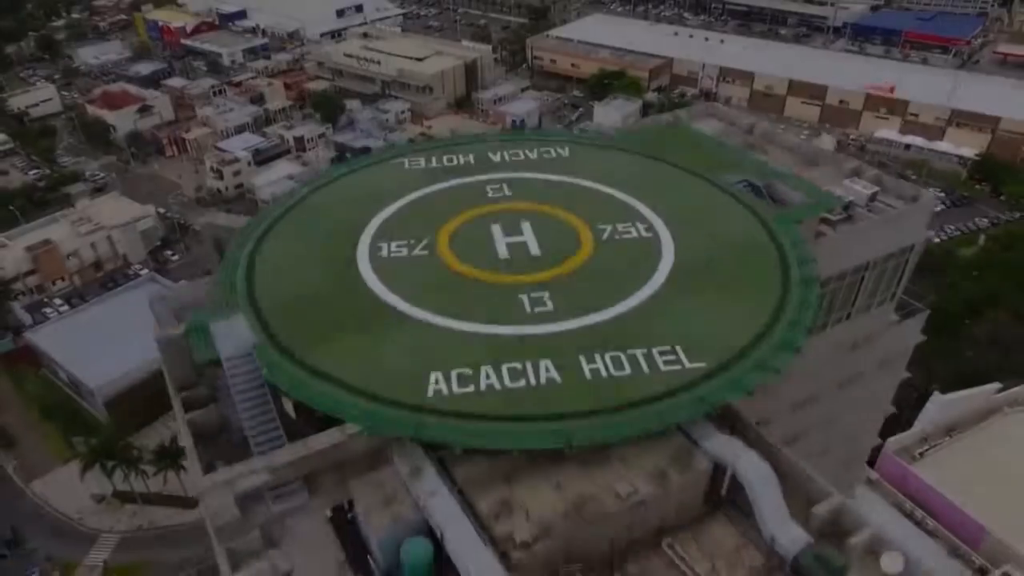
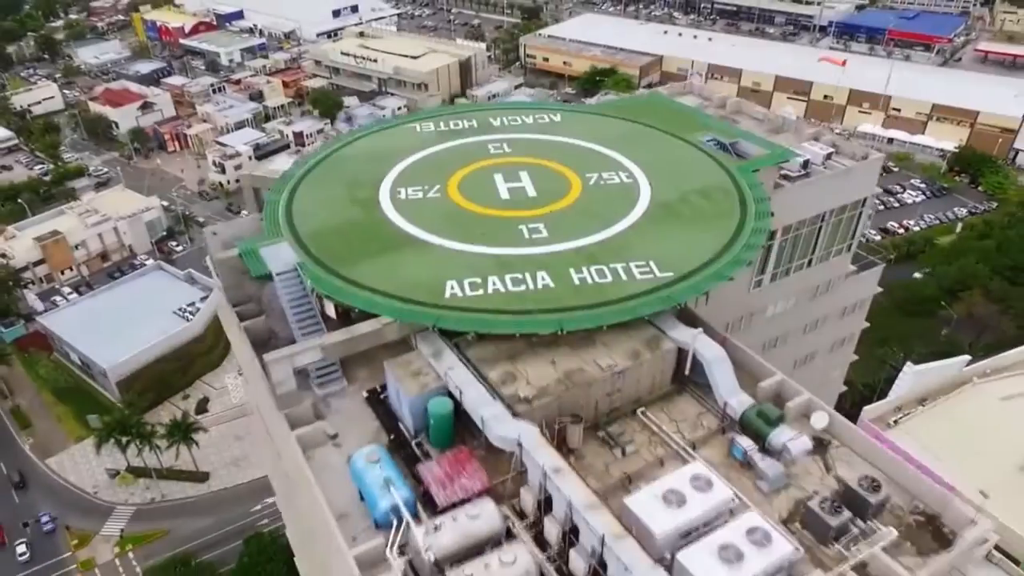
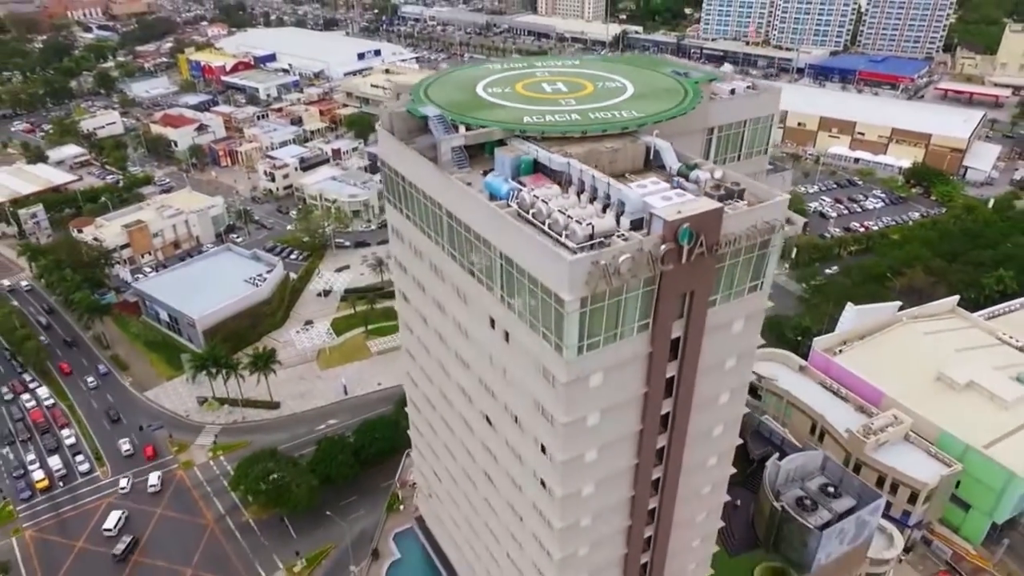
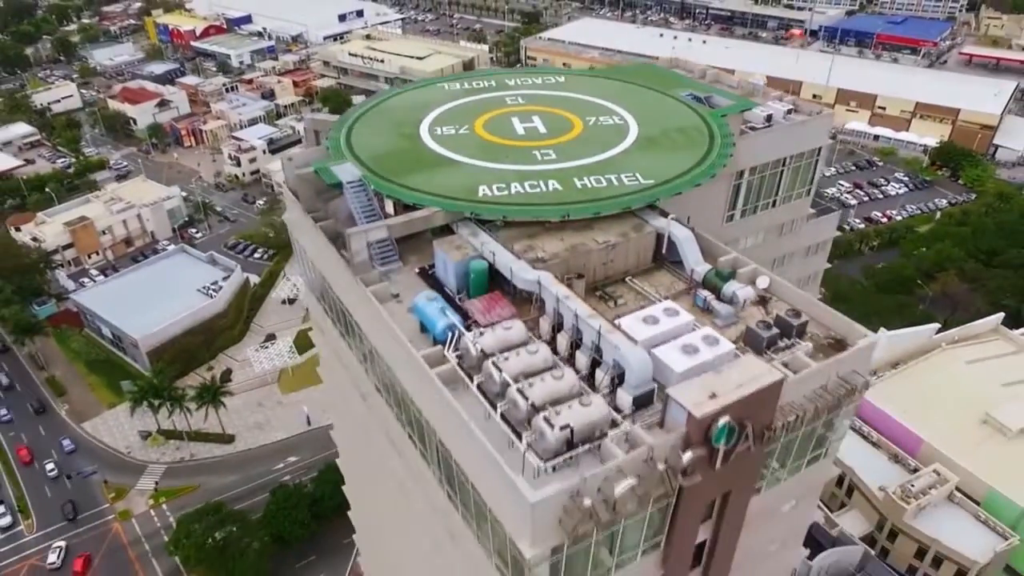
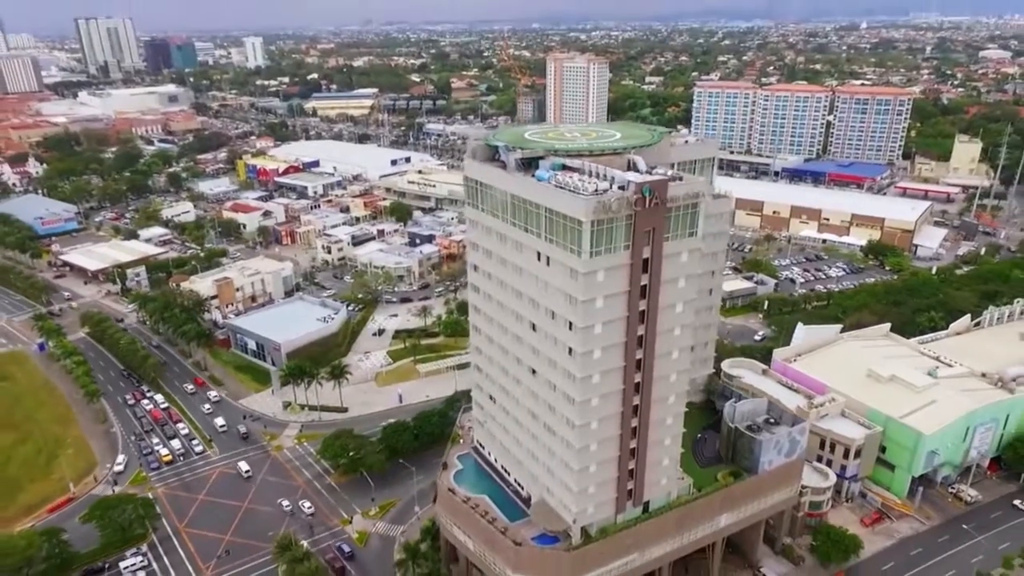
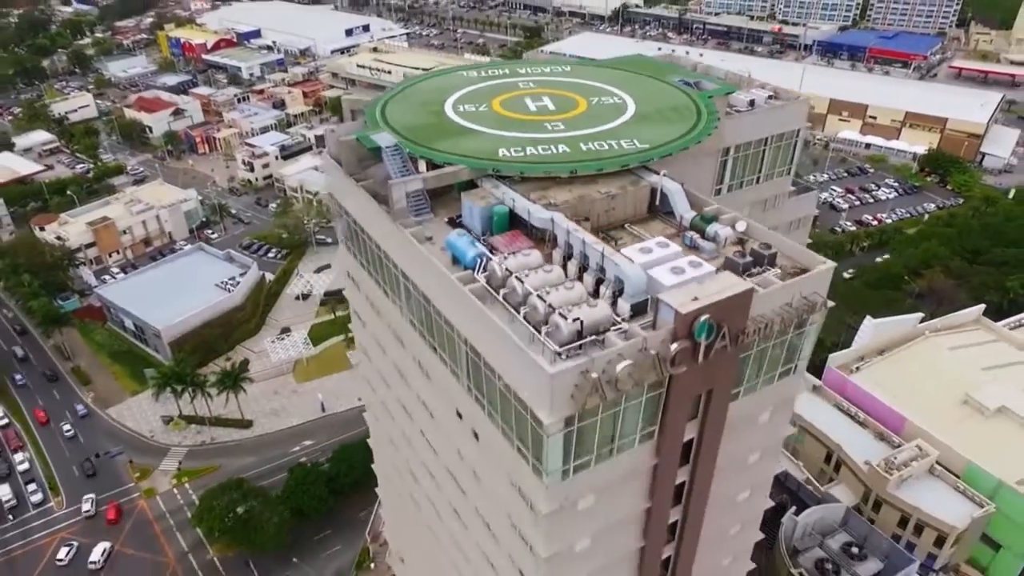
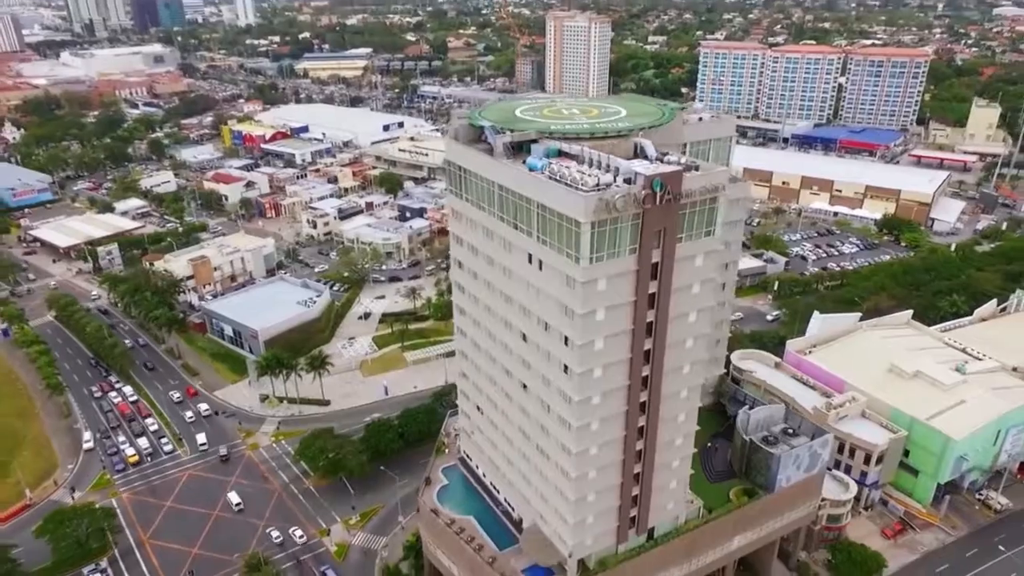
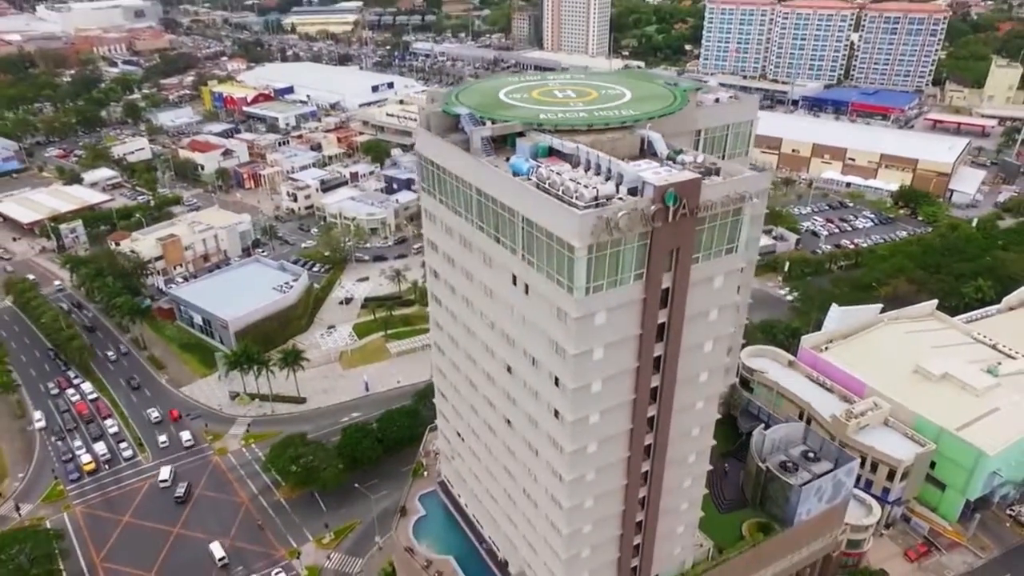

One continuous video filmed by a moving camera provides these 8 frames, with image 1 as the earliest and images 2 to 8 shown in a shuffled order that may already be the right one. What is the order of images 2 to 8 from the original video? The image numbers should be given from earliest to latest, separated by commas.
2, 4, 6, 3, 8, 7, 5
